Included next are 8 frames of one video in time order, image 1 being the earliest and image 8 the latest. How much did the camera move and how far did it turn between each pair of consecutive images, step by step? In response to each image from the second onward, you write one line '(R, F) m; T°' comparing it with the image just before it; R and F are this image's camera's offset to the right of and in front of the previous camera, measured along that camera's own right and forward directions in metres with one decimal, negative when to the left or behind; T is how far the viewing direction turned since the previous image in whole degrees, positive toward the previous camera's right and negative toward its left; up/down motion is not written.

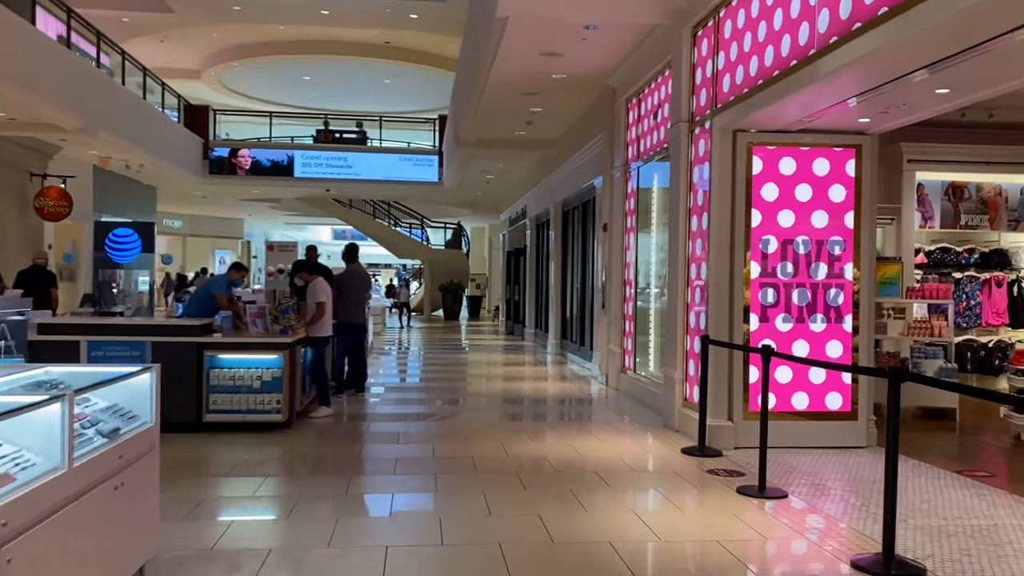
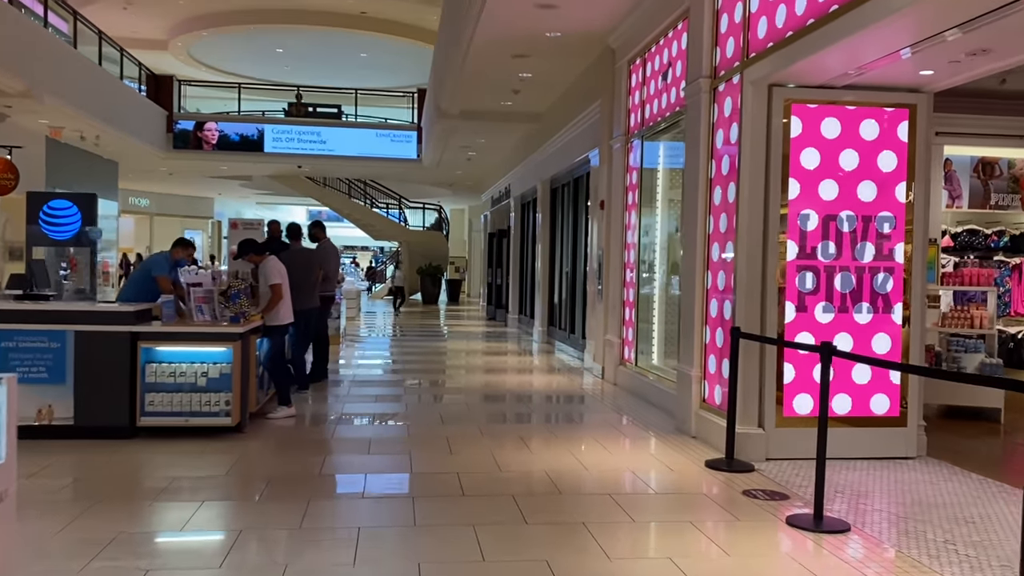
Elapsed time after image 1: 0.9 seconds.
(-0.1, +0.8) m; +1°
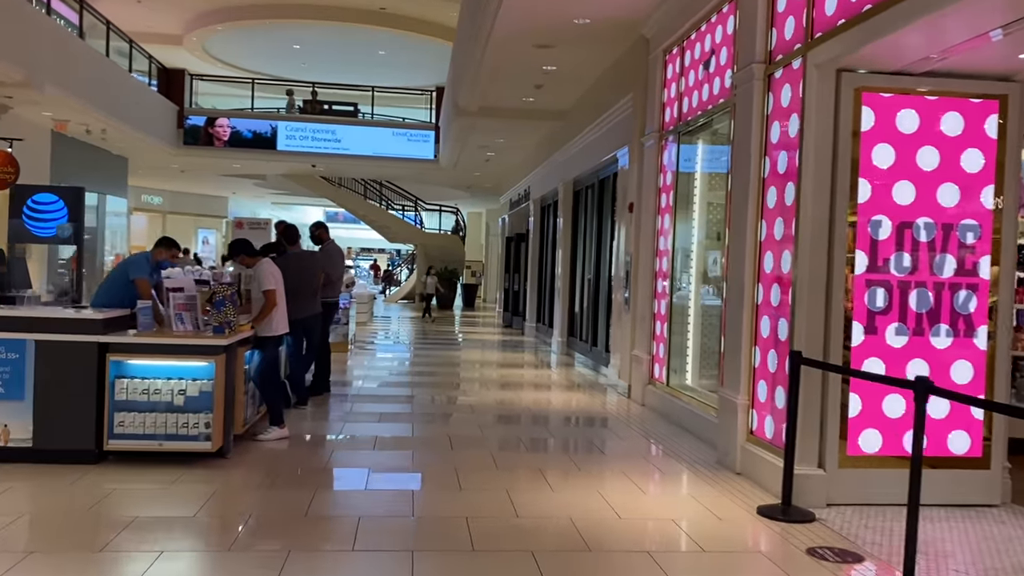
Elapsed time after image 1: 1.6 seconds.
(0.0, +0.6) m; -1°
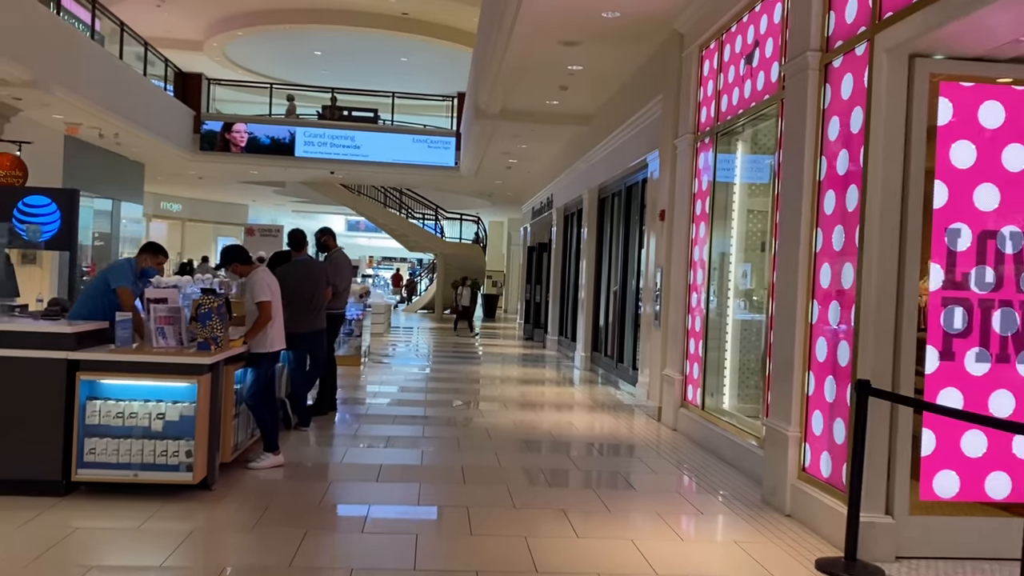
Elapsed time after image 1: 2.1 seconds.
(0.0, +0.5) m; -1°
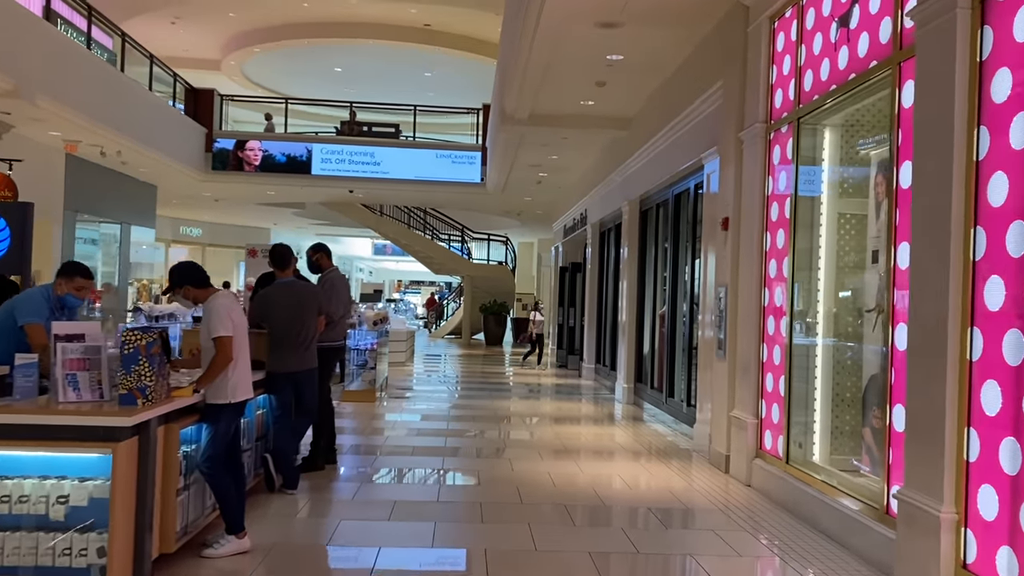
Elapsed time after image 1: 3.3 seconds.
(0.0, +1.1) m; -2°
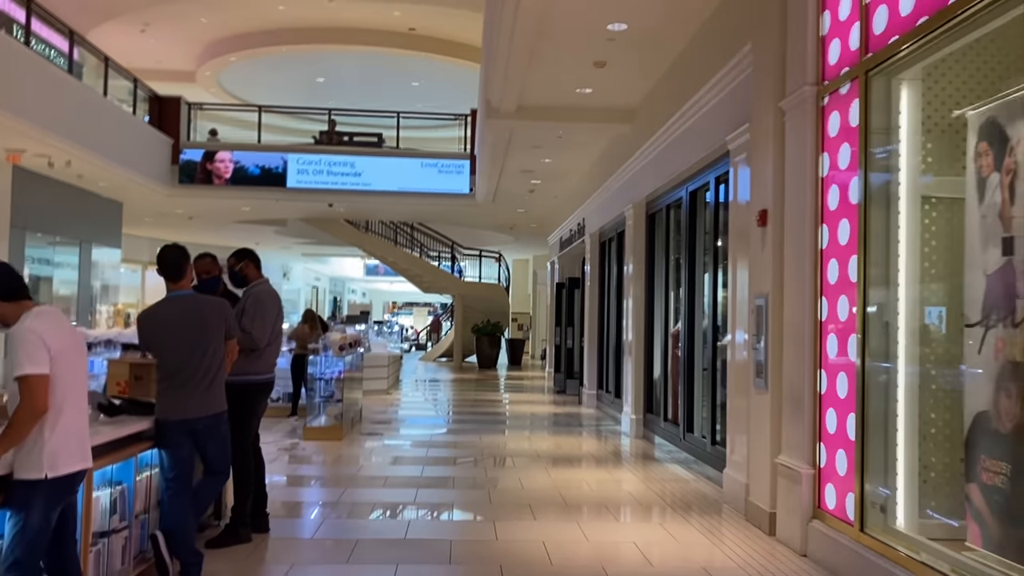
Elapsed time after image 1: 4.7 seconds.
(+0.1, +1.1) m; 0°
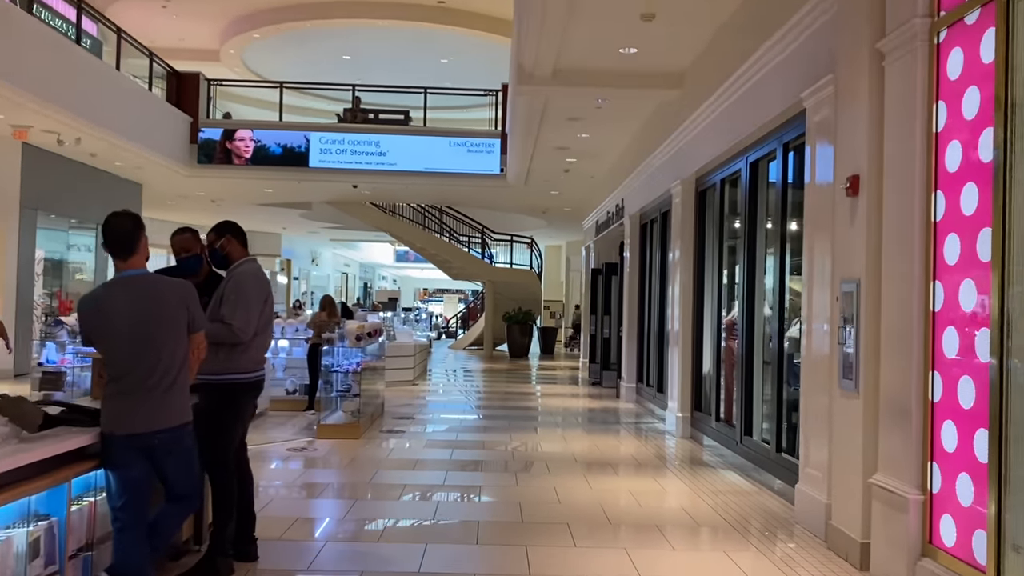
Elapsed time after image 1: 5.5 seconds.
(0.0, +0.7) m; -2°
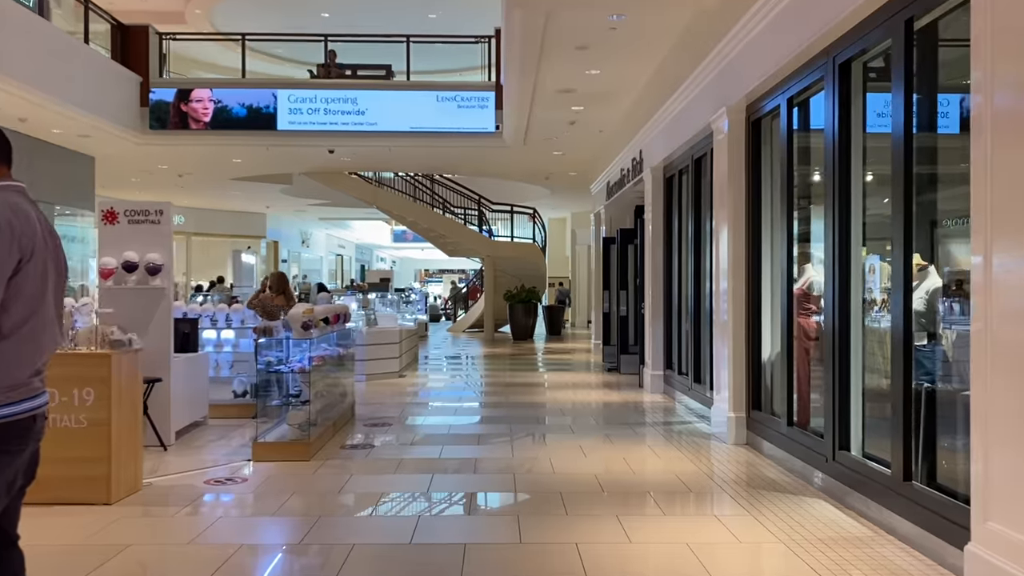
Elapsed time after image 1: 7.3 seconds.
(0.0, +1.6) m; 0°
